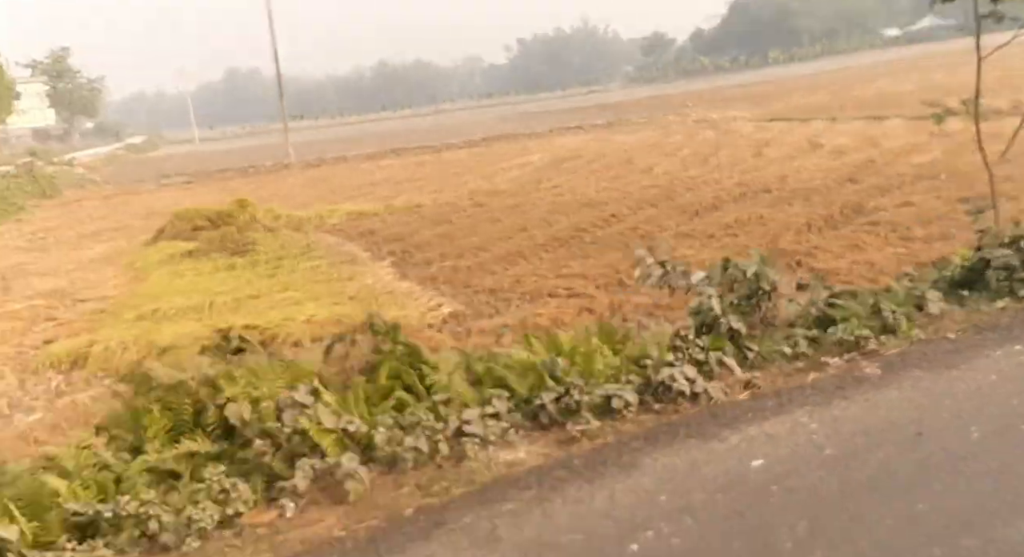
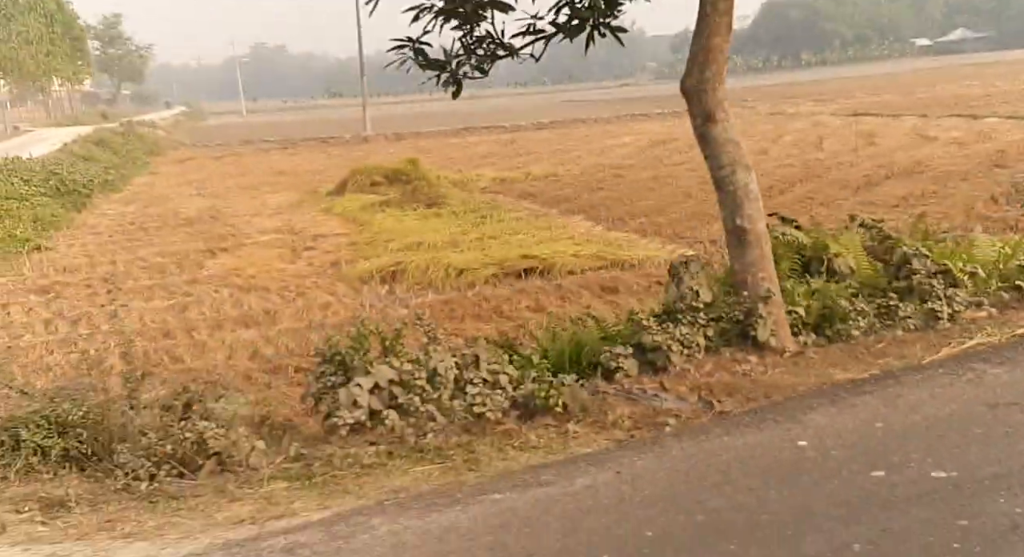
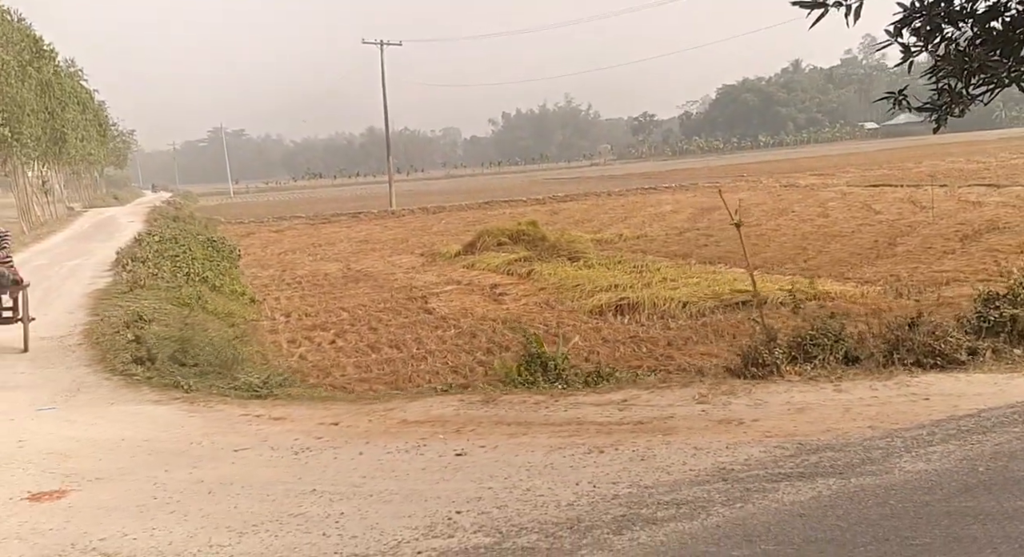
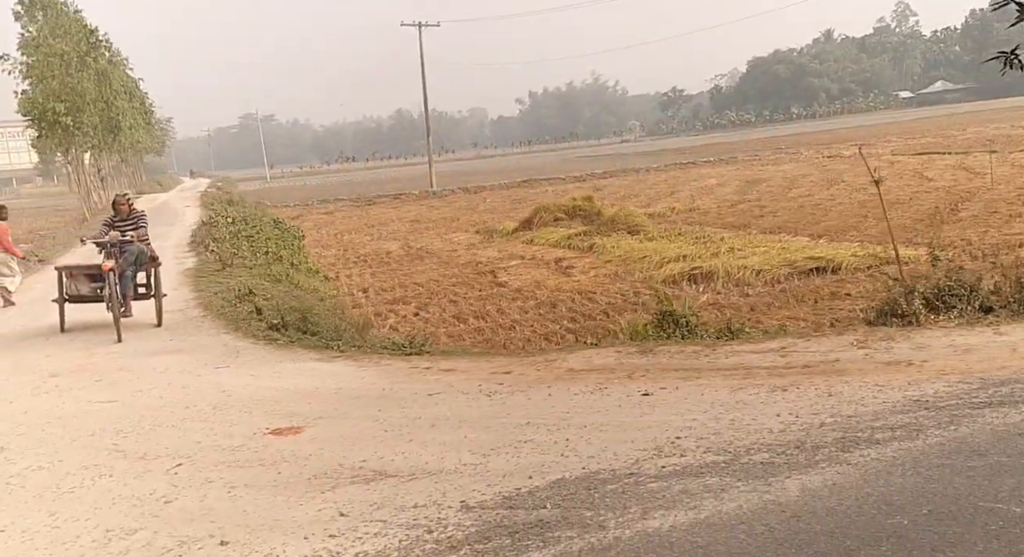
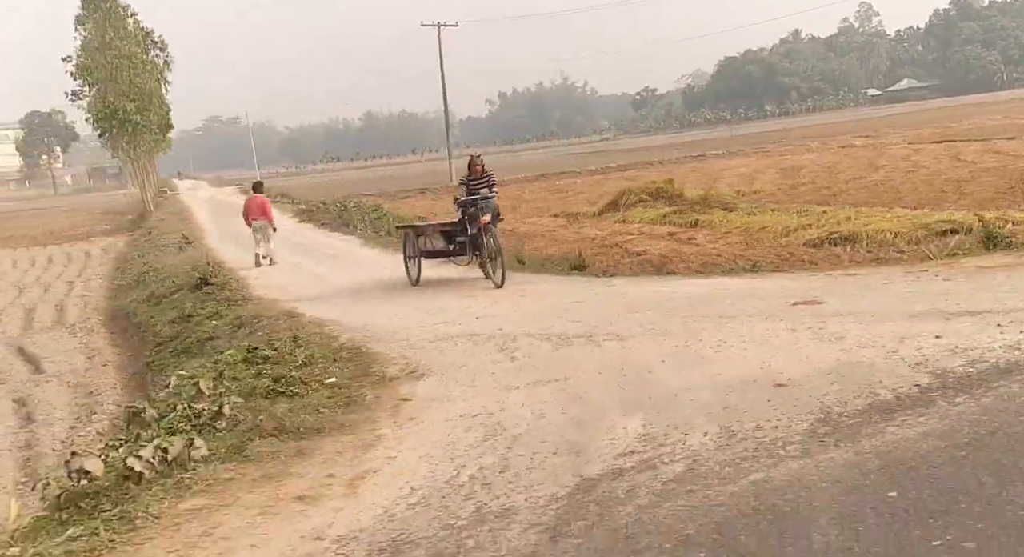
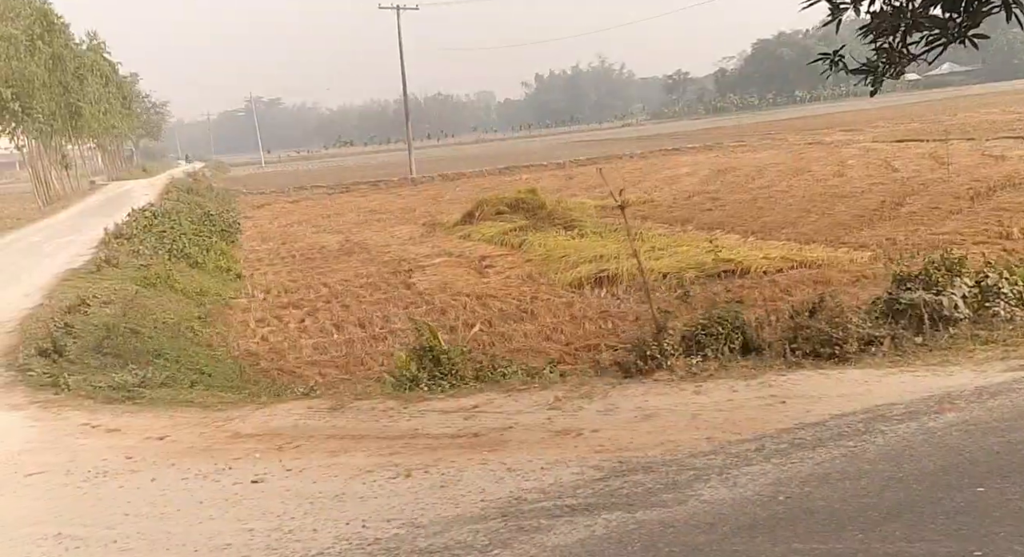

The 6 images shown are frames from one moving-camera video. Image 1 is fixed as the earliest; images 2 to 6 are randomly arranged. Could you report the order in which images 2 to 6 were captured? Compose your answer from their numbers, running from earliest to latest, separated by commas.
2, 6, 3, 4, 5
